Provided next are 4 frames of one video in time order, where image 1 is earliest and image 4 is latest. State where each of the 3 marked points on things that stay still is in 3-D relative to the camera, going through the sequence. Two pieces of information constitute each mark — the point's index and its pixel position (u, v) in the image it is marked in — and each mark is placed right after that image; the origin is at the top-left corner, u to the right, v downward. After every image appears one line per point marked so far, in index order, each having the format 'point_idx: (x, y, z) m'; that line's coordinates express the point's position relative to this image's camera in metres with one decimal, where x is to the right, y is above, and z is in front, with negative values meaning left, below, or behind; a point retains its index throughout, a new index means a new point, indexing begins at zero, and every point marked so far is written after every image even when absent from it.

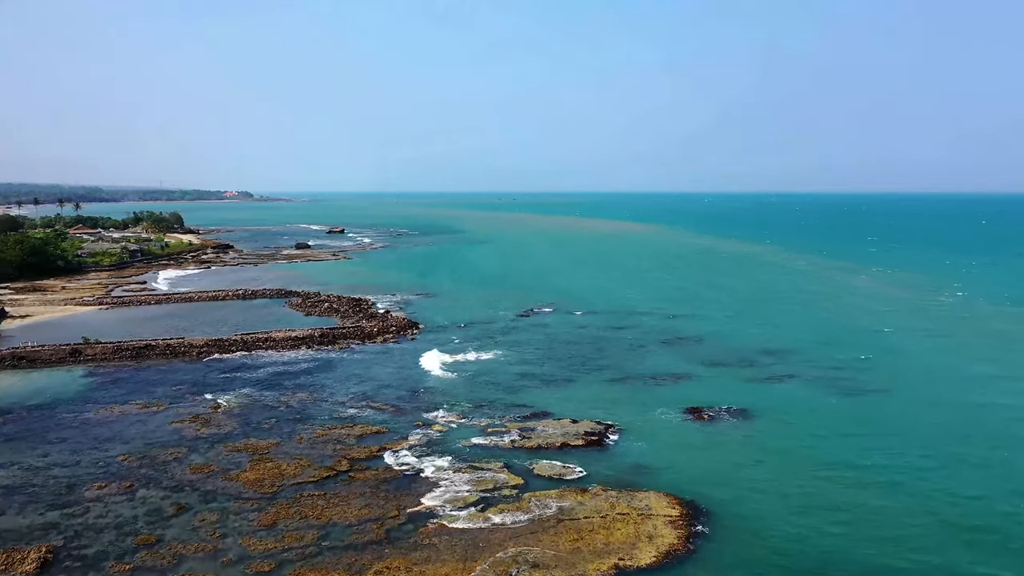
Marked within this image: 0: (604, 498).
0: (+2.6, -6.0, +19.5) m
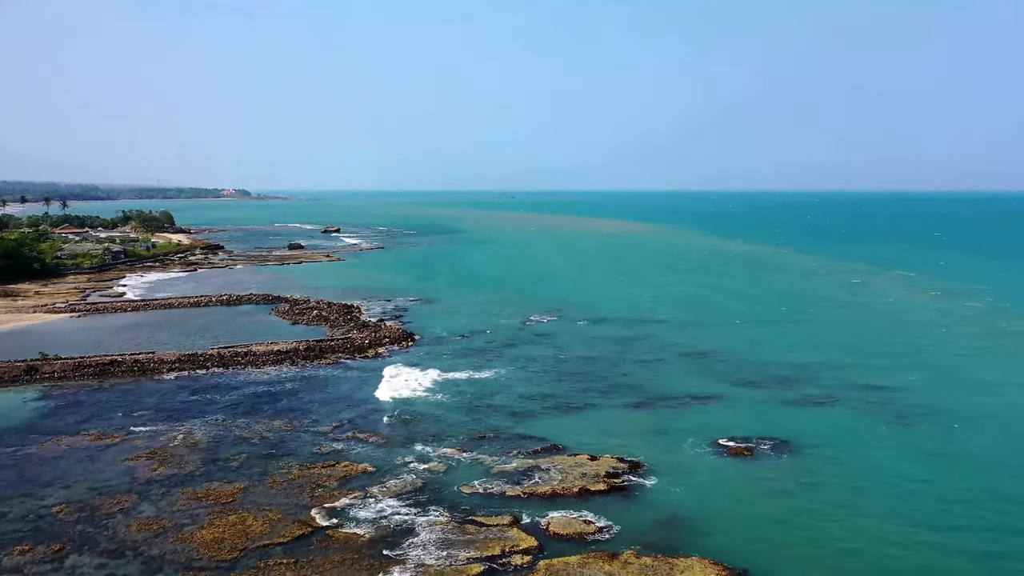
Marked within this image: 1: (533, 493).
0: (+2.9, -6.5, +15.8) m
1: (+0.6, -5.9, +19.8) m
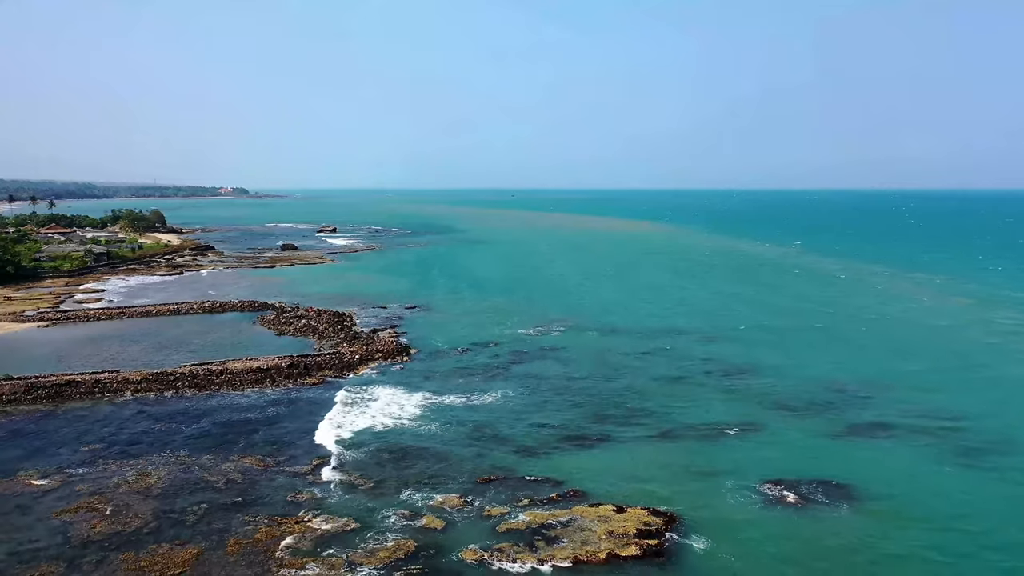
0: (+3.2, -7.0, +12.2) m
1: (+0.9, -6.5, +16.2) m
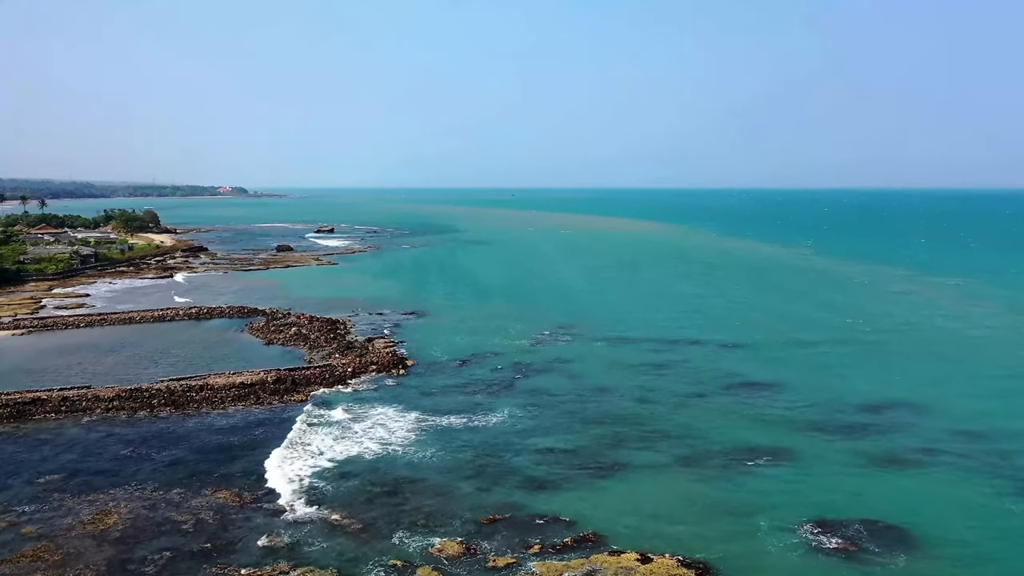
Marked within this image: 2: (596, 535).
0: (+3.4, -7.4, +9.7) m
1: (+1.2, -6.9, +13.7) m
2: (+2.2, -6.3, +17.6) m
